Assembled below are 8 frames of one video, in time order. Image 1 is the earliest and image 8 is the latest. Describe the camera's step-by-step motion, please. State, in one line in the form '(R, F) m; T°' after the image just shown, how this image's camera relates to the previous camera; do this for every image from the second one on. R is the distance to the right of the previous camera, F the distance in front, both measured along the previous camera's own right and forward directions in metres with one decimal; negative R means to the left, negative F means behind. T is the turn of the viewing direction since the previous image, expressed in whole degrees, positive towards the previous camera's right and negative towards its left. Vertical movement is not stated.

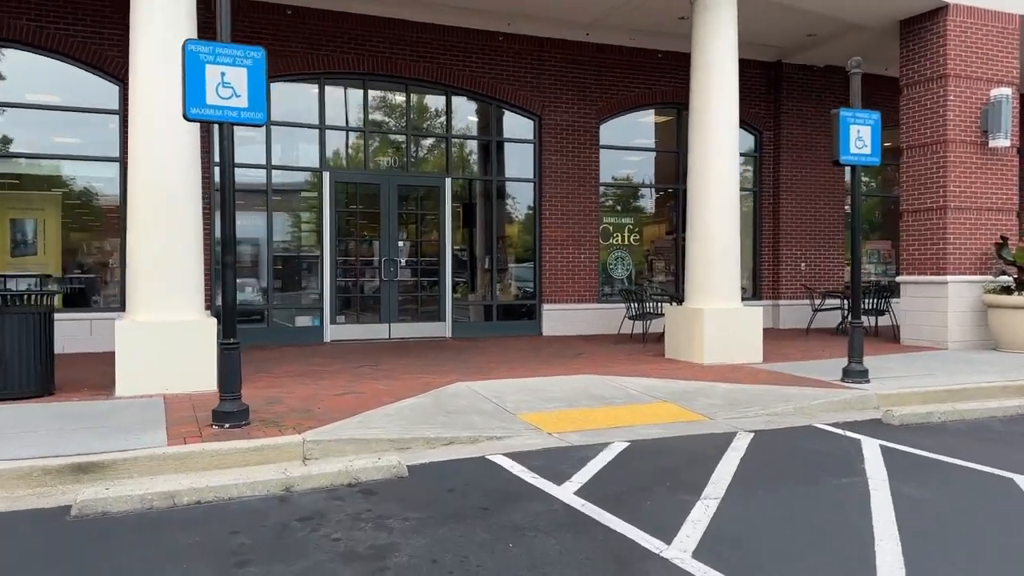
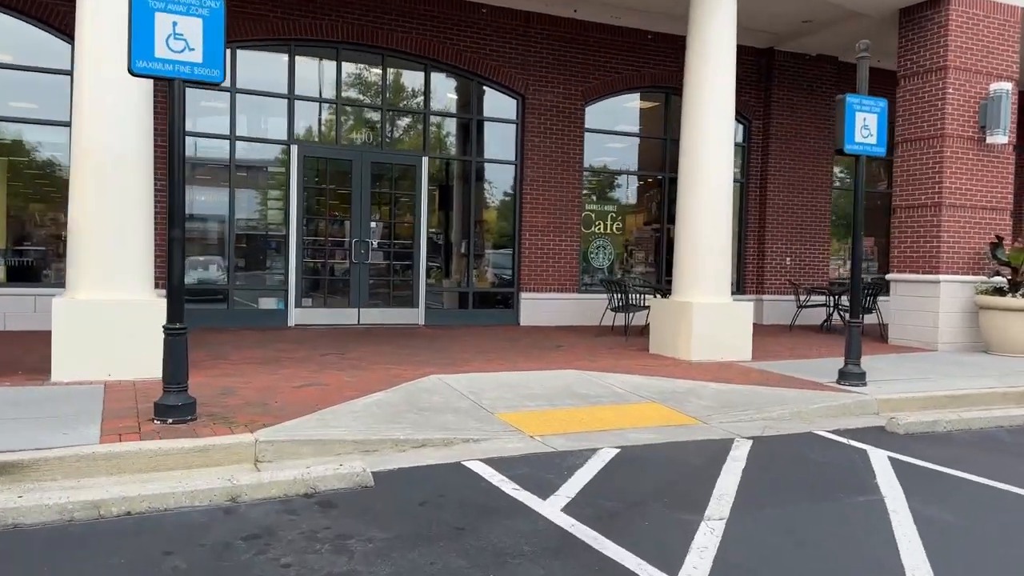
(-0.1, +0.5) m; +2°
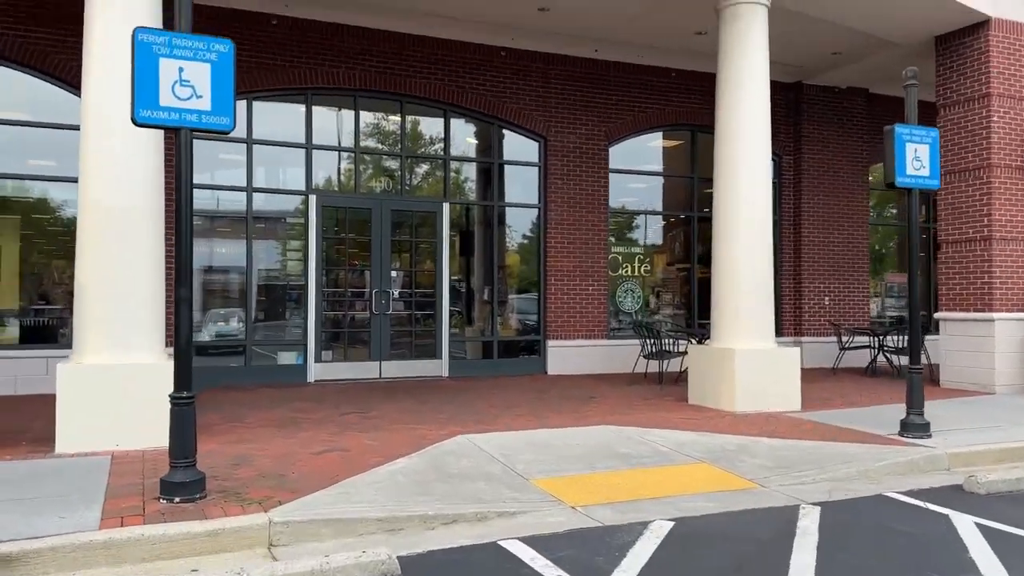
(-0.1, +0.4) m; -1°
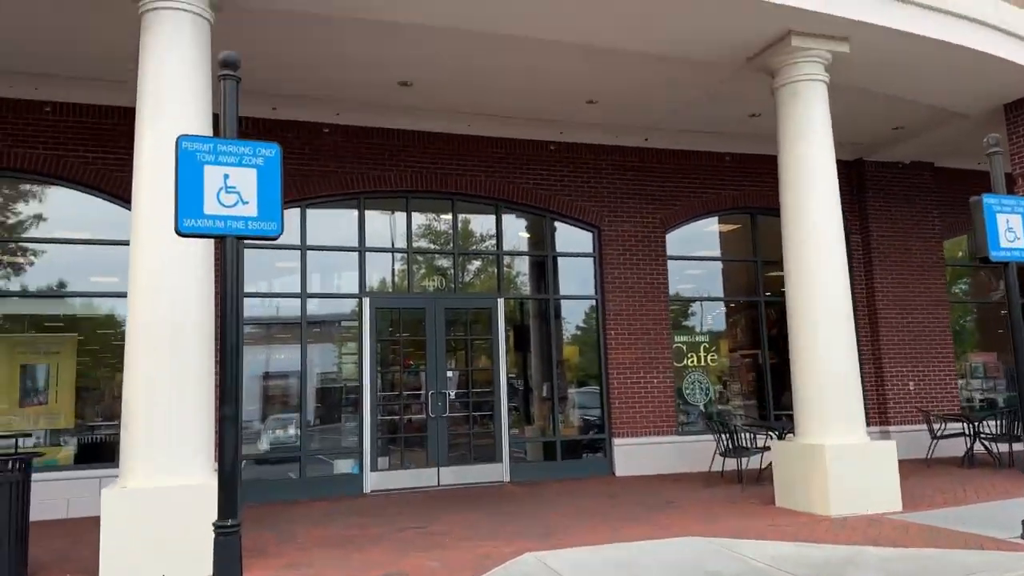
(-0.1, +0.4) m; -4°
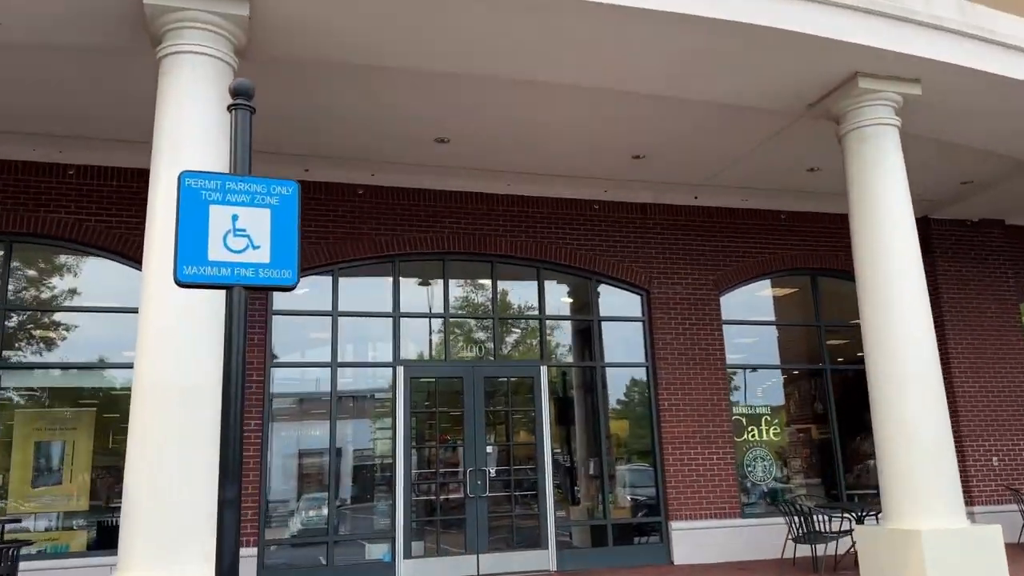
(-0.1, +0.7) m; -3°
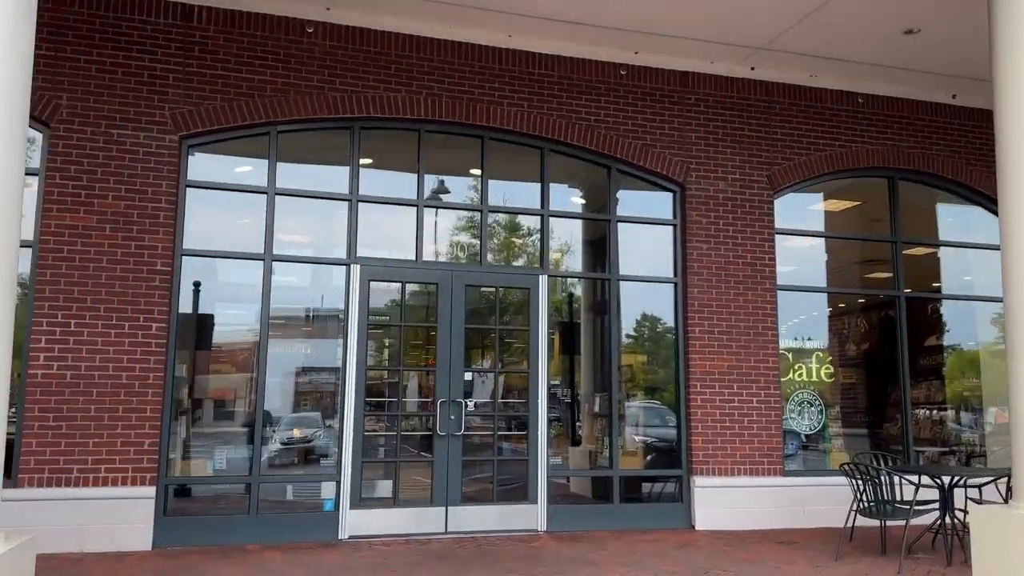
(+0.2, +2.2) m; -1°
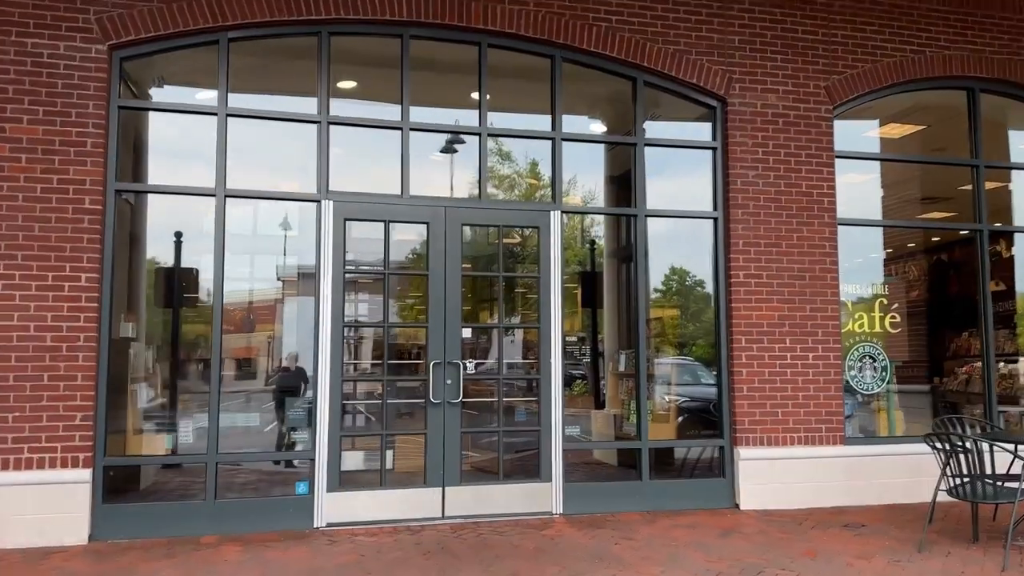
(+0.1, +1.2) m; -2°
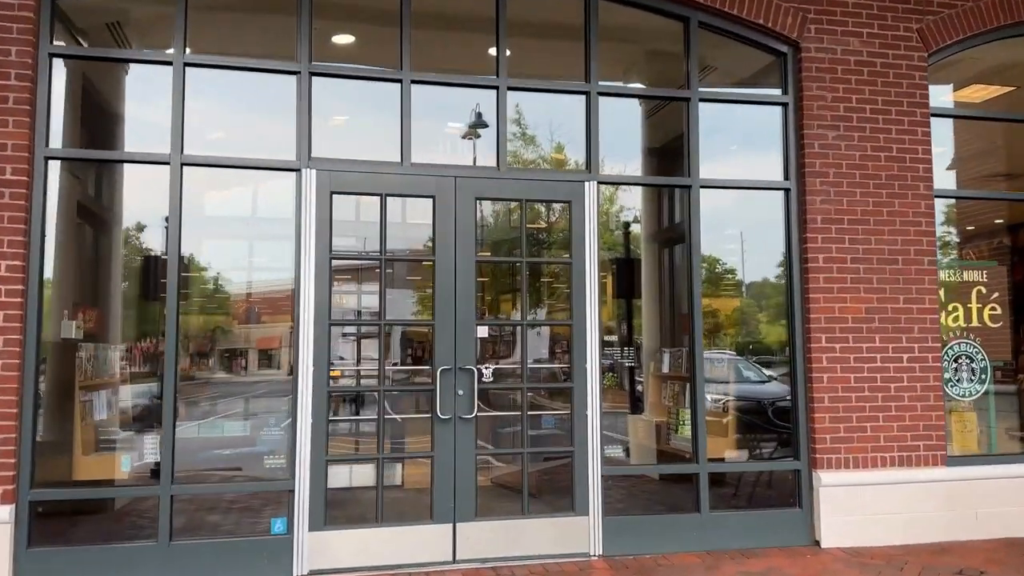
(0.0, +1.1) m; -2°
